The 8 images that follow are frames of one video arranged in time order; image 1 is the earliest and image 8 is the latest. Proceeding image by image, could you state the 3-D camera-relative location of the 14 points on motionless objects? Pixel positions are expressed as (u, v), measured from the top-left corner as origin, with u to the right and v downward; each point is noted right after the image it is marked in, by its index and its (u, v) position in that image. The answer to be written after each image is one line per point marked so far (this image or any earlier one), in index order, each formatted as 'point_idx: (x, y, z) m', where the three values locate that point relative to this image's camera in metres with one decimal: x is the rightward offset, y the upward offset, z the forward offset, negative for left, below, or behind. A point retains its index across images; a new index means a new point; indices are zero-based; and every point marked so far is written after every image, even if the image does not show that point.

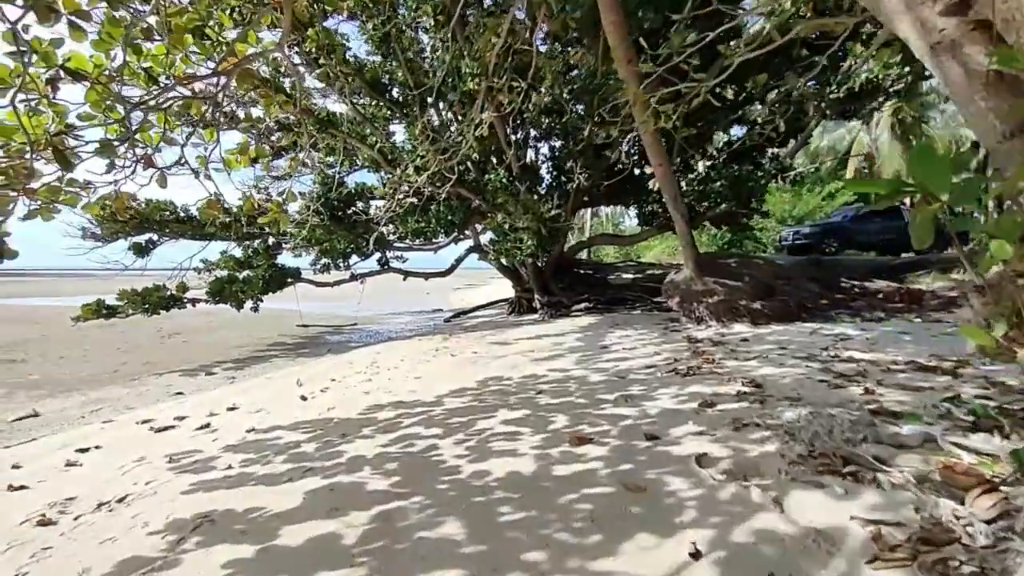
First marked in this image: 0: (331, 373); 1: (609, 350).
0: (-2.6, -1.2, +6.7) m
1: (+1.5, -0.9, +7.0) m
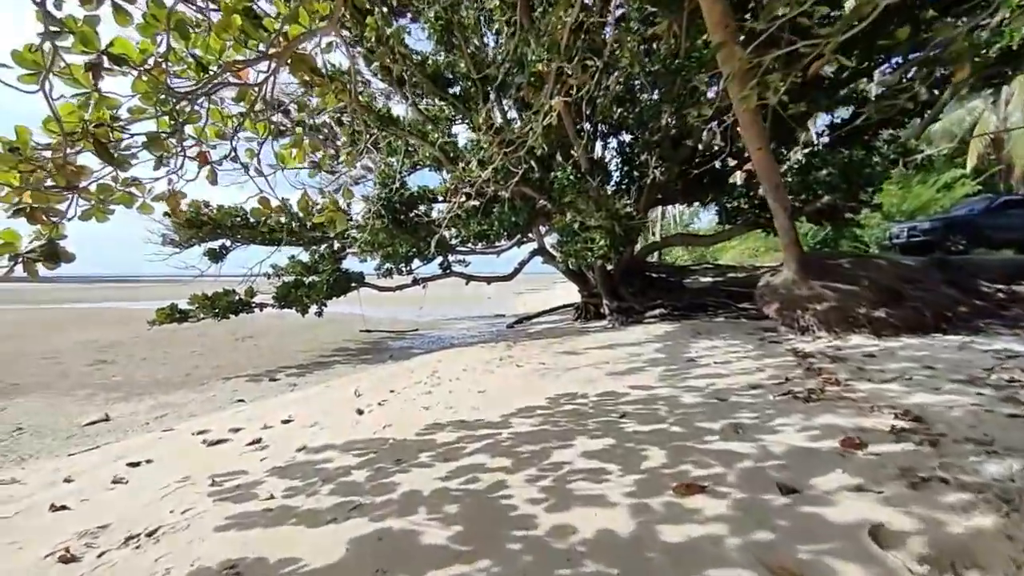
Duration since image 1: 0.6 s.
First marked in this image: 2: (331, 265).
0: (-1.6, -1.3, +6.3) m
1: (+2.4, -1.0, +6.1) m
2: (-4.1, +0.5, +10.5) m
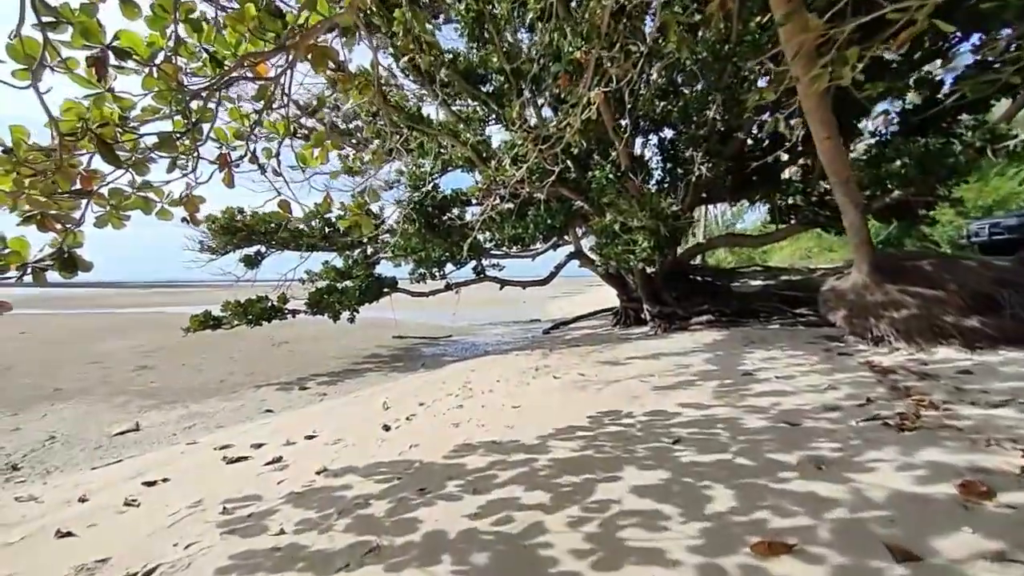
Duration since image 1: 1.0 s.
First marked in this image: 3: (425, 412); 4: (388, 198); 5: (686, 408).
0: (-1.2, -1.4, +6.0) m
1: (+2.8, -1.0, +5.4) m
2: (-3.3, +0.4, +10.4) m
3: (-0.9, -1.4, +5.0) m
4: (-2.6, +1.9, +9.5) m
5: (+1.6, -1.1, +4.4) m
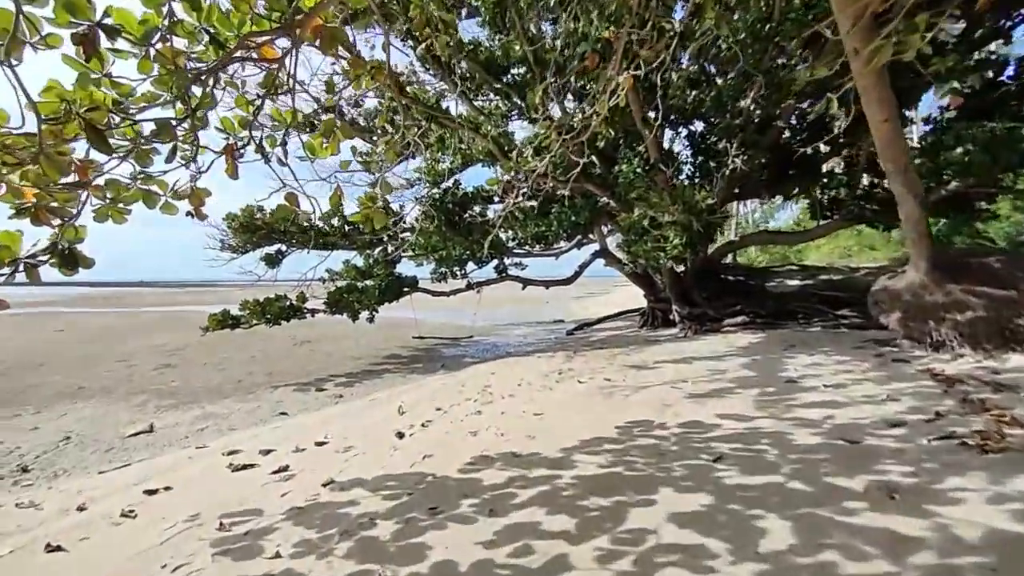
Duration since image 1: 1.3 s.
0: (-0.9, -1.4, +5.7) m
1: (+3.1, -1.0, +5.0) m
2: (-2.8, +0.4, +10.2) m
3: (-0.7, -1.3, +4.8) m
4: (-2.1, +1.9, +9.3) m
5: (+1.8, -1.1, +4.0) m
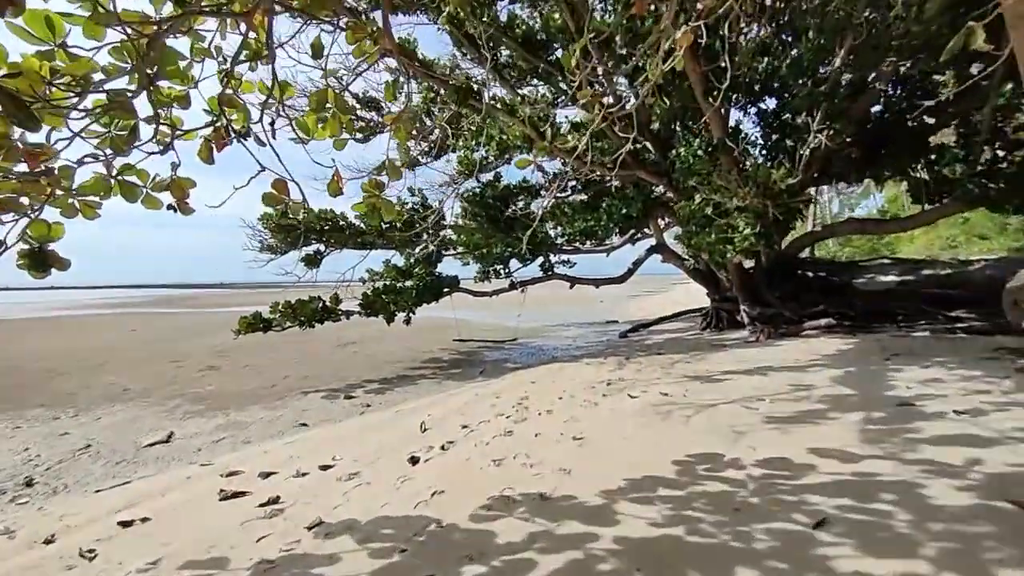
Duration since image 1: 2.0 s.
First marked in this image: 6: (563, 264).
0: (-0.5, -1.4, +5.1) m
1: (+3.4, -1.0, +3.9) m
2: (-1.9, +0.4, +9.8) m
3: (-0.4, -1.3, +4.1) m
4: (-1.3, +1.9, +8.8) m
5: (+2.0, -1.1, +3.1) m
6: (+1.2, +0.6, +11.0) m
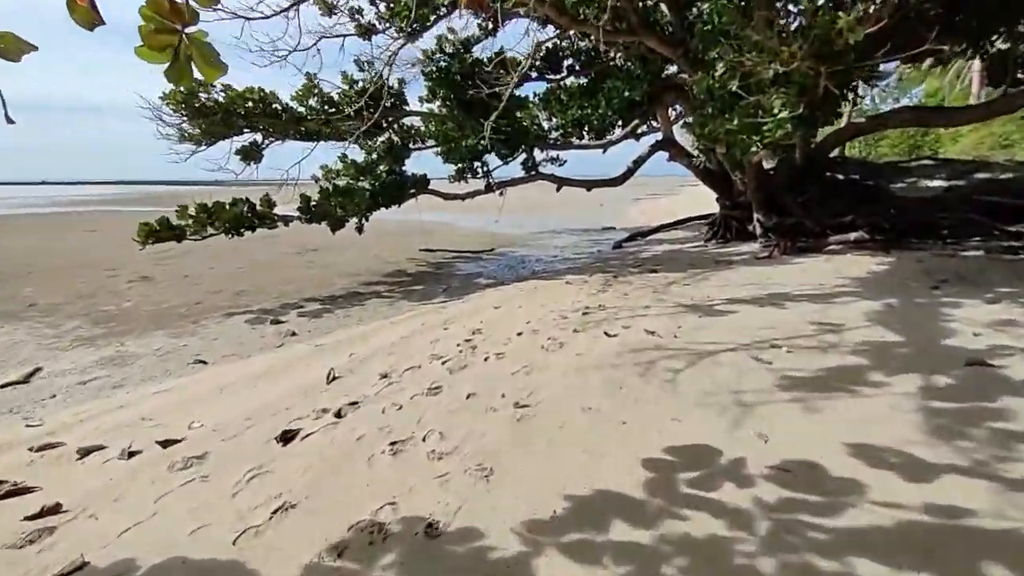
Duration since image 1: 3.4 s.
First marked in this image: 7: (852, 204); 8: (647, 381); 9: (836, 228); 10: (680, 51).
0: (-1.0, -0.5, +4.0) m
1: (+2.9, -0.5, +2.8) m
2: (-2.3, +2.2, +8.3) m
3: (-0.9, -0.7, +3.1) m
4: (-1.7, +3.4, +7.0) m
5: (+1.5, -0.8, +2.0) m
6: (+0.8, +2.6, +9.4) m
7: (+5.9, +1.5, +8.1) m
8: (+0.9, -0.6, +3.0) m
9: (+5.3, +1.0, +7.6) m
10: (+2.4, +3.4, +6.6) m
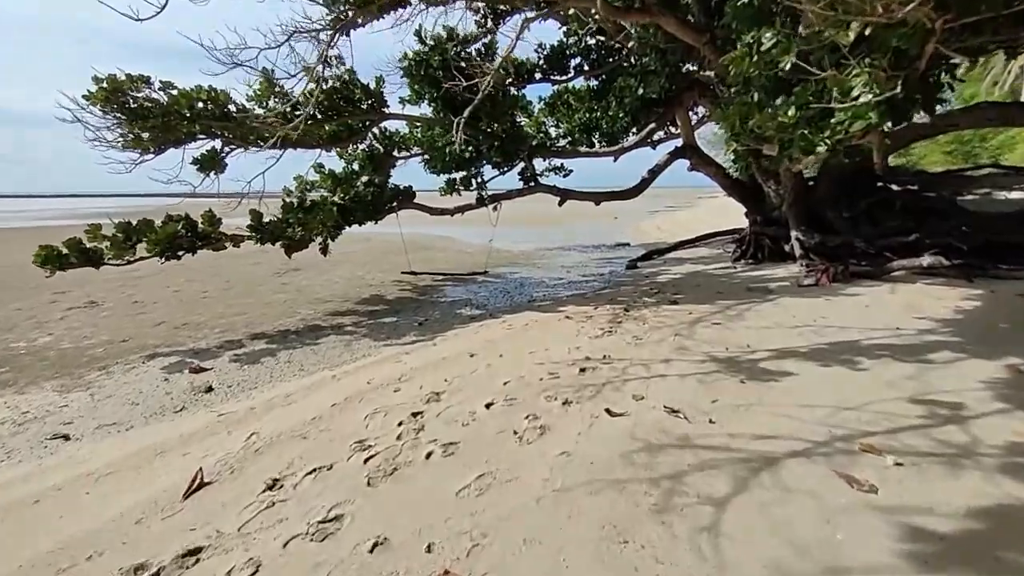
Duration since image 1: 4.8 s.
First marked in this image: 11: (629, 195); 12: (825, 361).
0: (-1.2, -0.9, +2.9) m
1: (+2.6, -0.8, +1.5) m
2: (-2.4, +1.7, +7.2) m
3: (-1.2, -1.0, +1.9) m
4: (-1.8, +3.0, +6.0) m
5: (+1.2, -1.1, +0.8) m
6: (+0.8, +2.1, +8.3) m
7: (+5.8, +1.0, +6.7) m
8: (+0.6, -0.9, +1.8) m
9: (+5.2, +0.5, +6.2) m
10: (+2.3, +2.9, +5.4) m
11: (+2.2, +1.7, +8.7) m
12: (+2.3, -0.5, +3.4) m
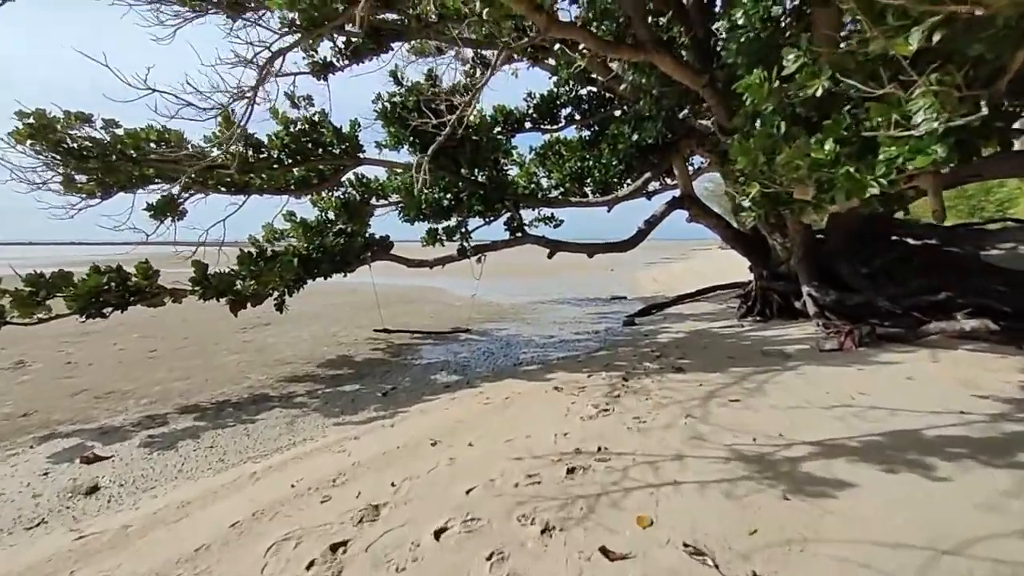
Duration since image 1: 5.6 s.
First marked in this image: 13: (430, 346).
0: (-1.4, -1.3, +2.0) m
1: (+2.5, -1.1, +0.7) m
2: (-2.6, +0.9, +6.6) m
3: (-1.3, -1.3, +1.1) m
4: (-2.0, +2.3, +5.5) m
5: (+1.1, -1.2, -0.1) m
6: (+0.6, +1.1, +7.7) m
7: (+5.6, +0.2, +6.1) m
8: (+0.4, -1.2, +1.0) m
9: (+5.0, -0.2, +5.6) m
10: (+2.1, +2.3, +5.0) m
11: (+2.0, +0.7, +8.1) m
12: (+2.1, -1.0, +2.6) m
13: (-1.2, -0.8, +7.1) m
